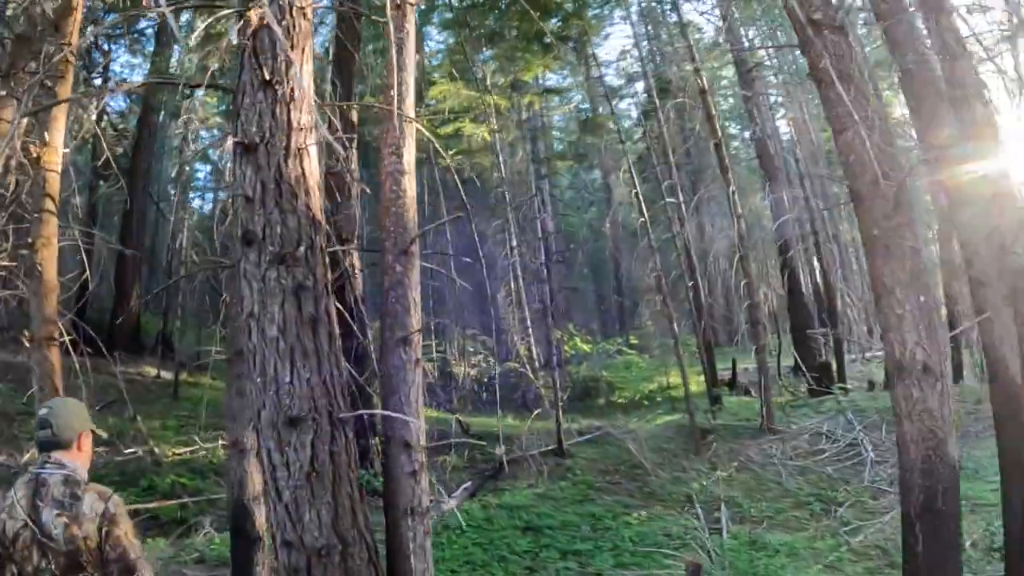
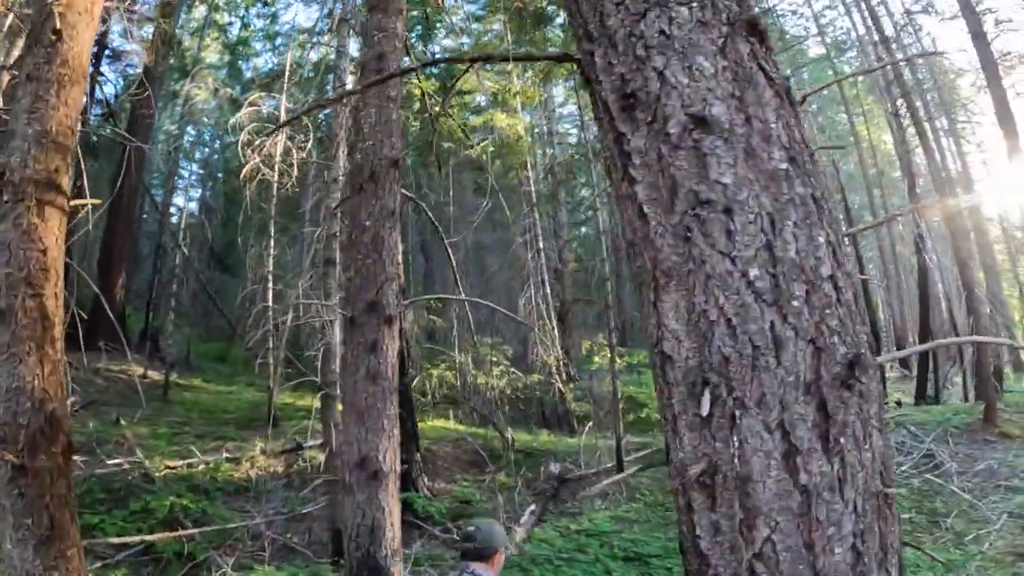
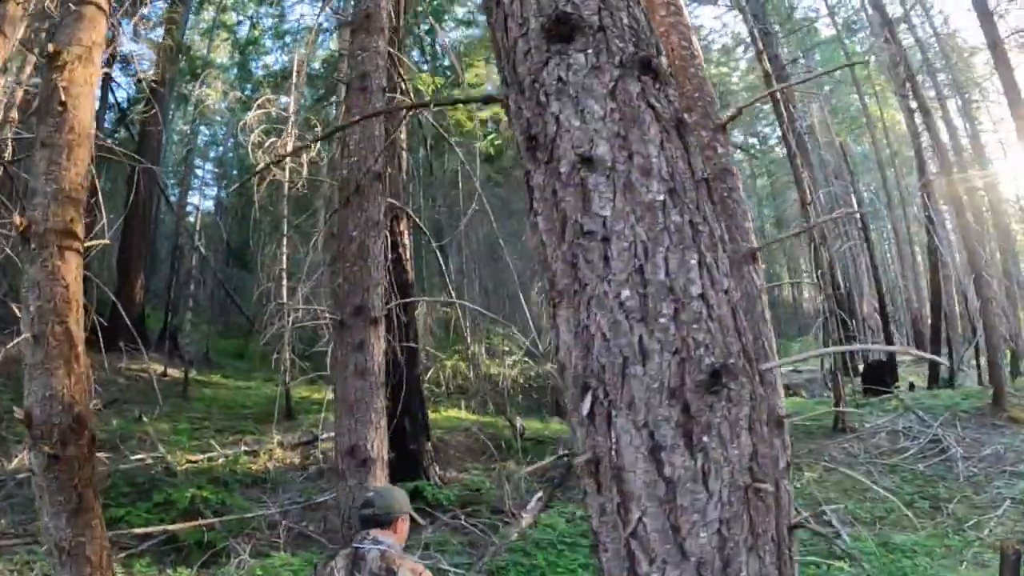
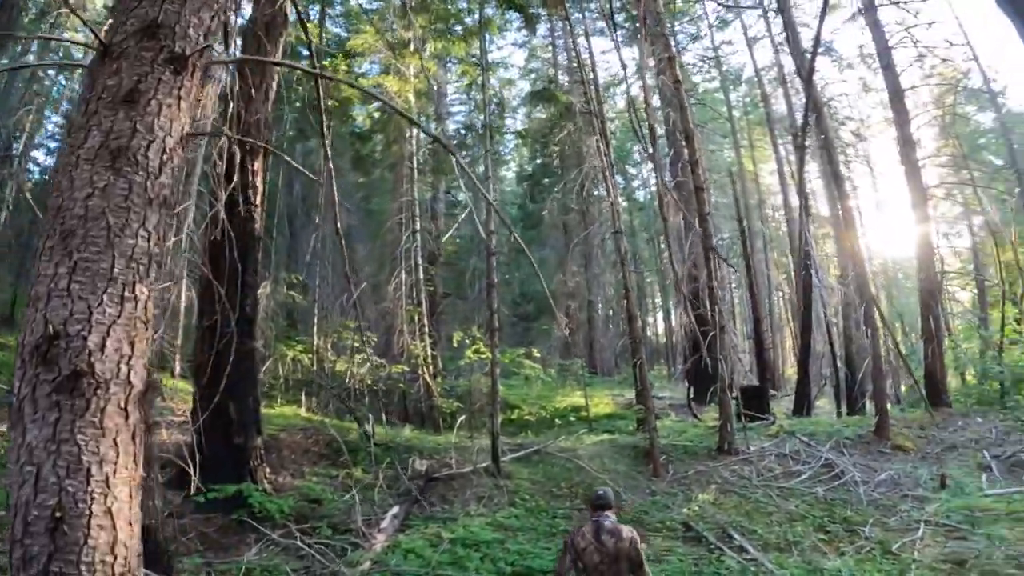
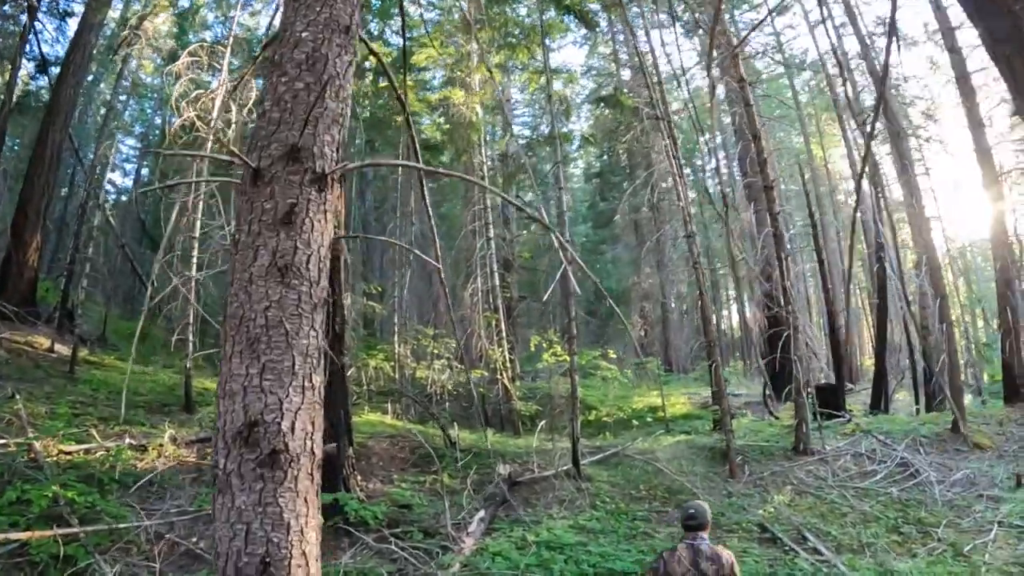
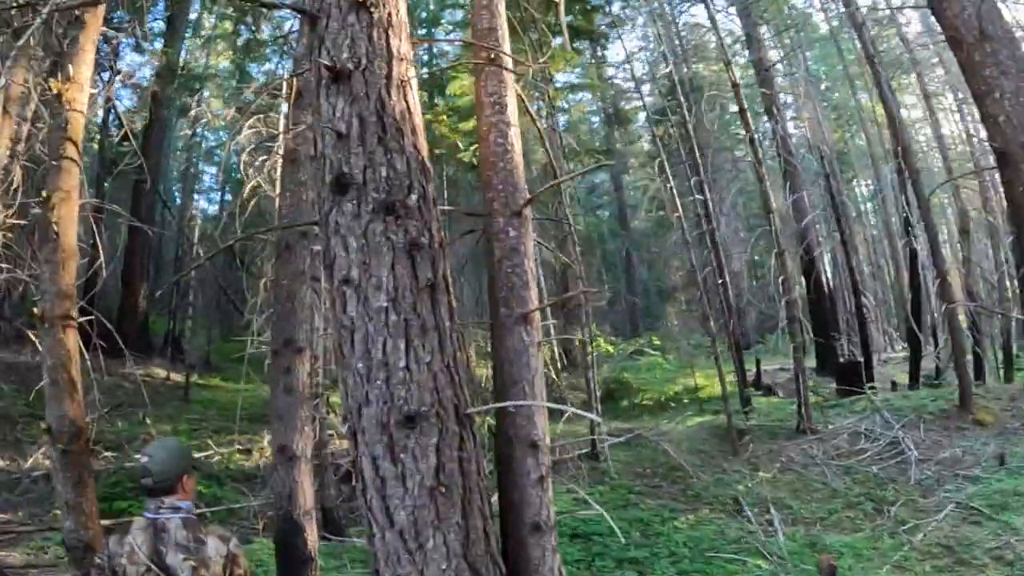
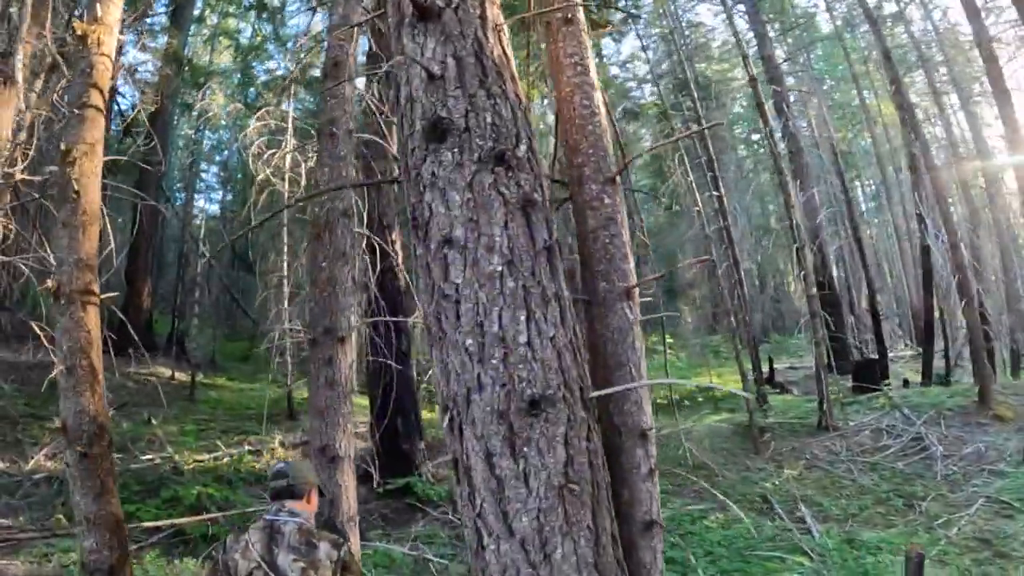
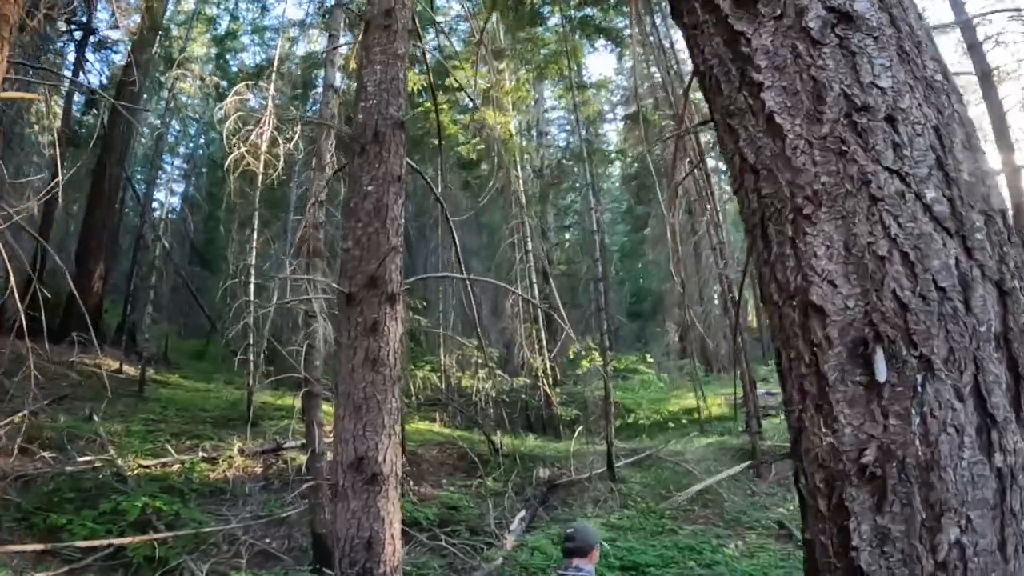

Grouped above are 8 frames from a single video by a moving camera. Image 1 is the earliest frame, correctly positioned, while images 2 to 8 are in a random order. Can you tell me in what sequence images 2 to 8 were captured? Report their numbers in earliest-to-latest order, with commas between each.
6, 7, 3, 2, 8, 5, 4
